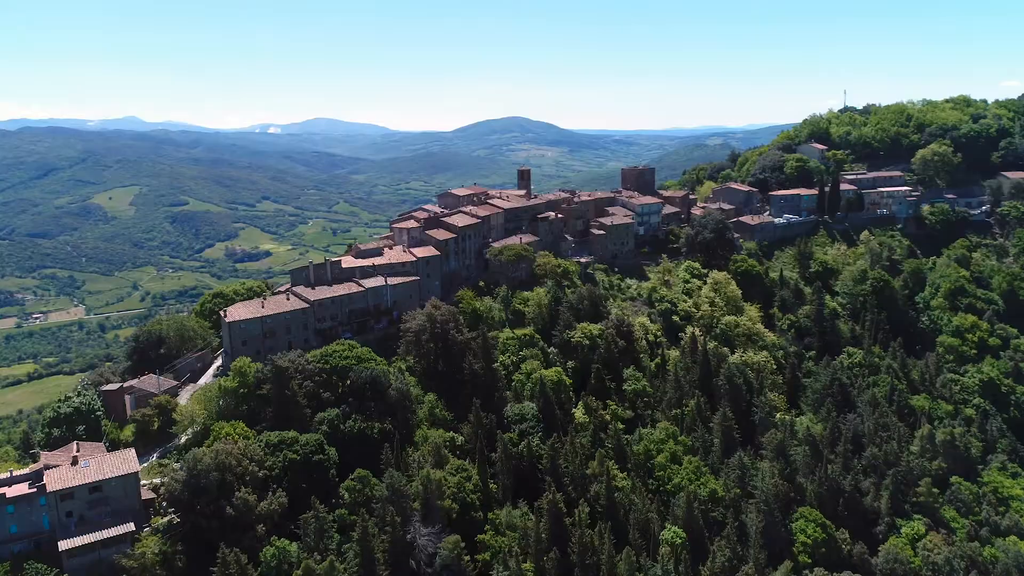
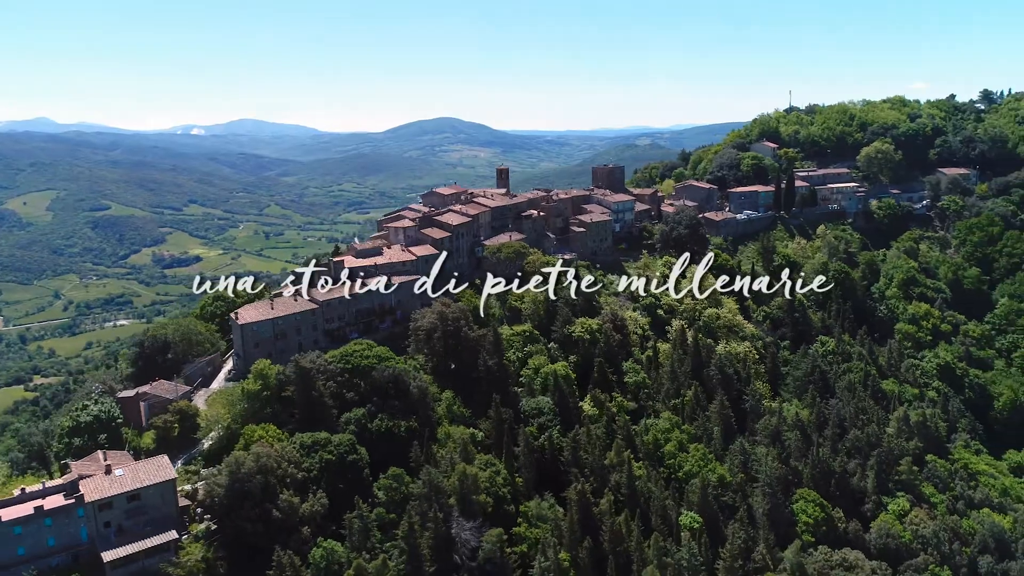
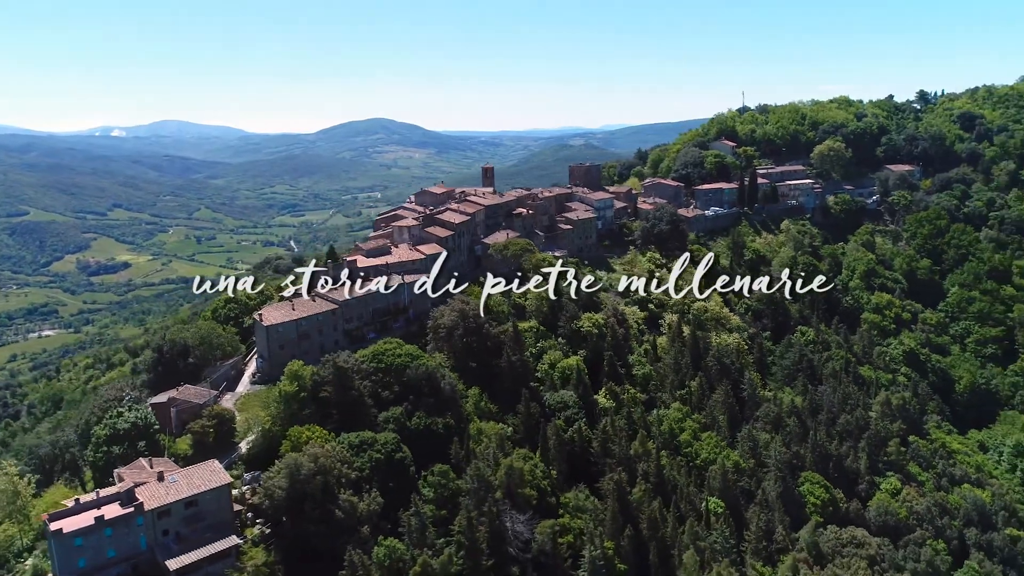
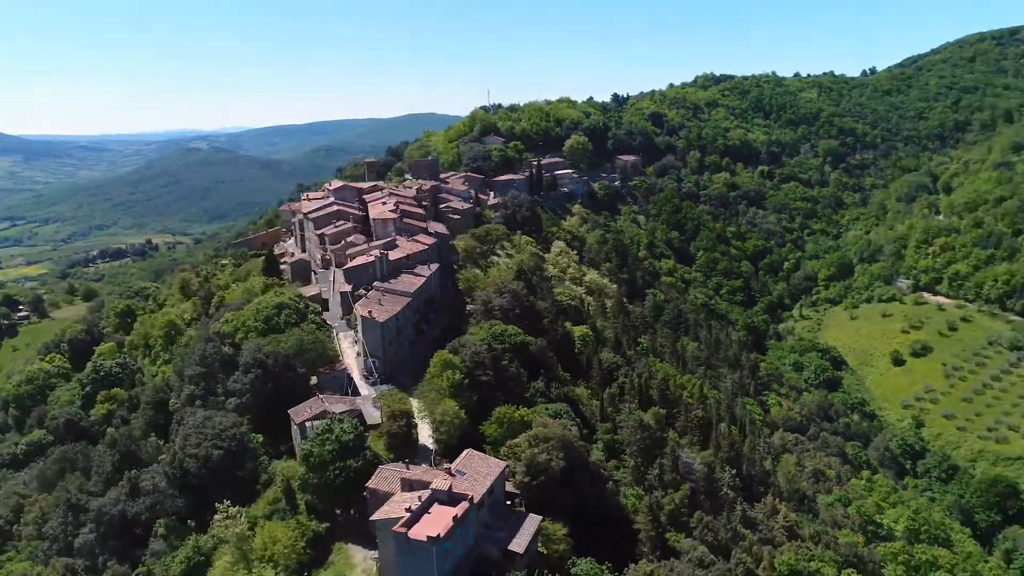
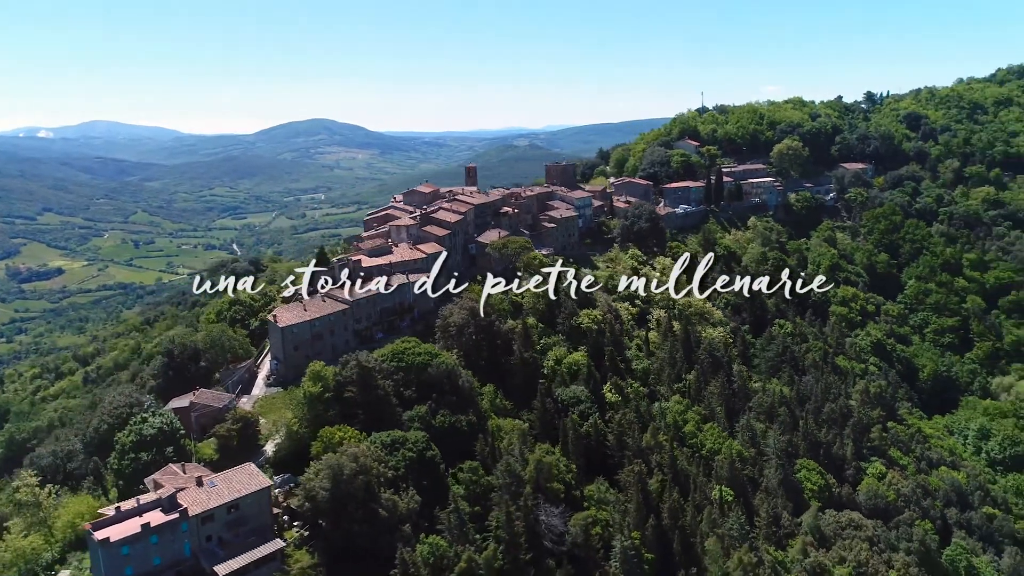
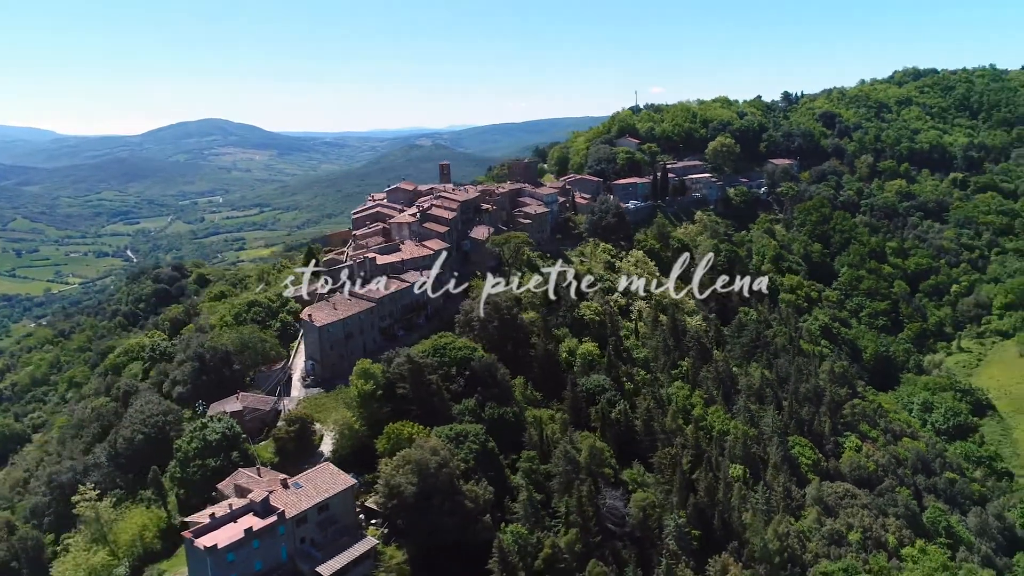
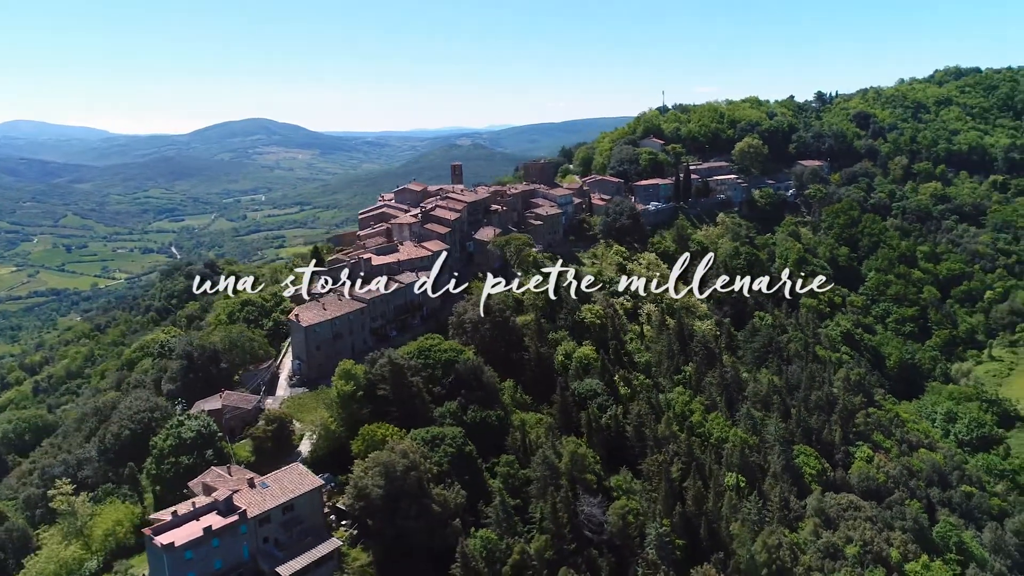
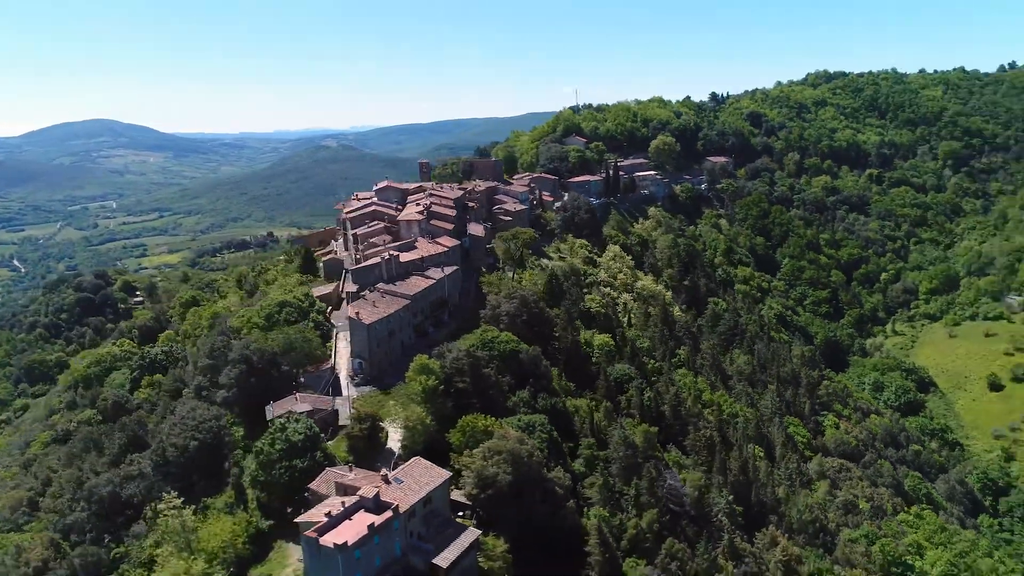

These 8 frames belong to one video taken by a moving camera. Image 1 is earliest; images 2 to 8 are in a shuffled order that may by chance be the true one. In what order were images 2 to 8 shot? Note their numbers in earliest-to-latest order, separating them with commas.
2, 3, 5, 7, 6, 8, 4
